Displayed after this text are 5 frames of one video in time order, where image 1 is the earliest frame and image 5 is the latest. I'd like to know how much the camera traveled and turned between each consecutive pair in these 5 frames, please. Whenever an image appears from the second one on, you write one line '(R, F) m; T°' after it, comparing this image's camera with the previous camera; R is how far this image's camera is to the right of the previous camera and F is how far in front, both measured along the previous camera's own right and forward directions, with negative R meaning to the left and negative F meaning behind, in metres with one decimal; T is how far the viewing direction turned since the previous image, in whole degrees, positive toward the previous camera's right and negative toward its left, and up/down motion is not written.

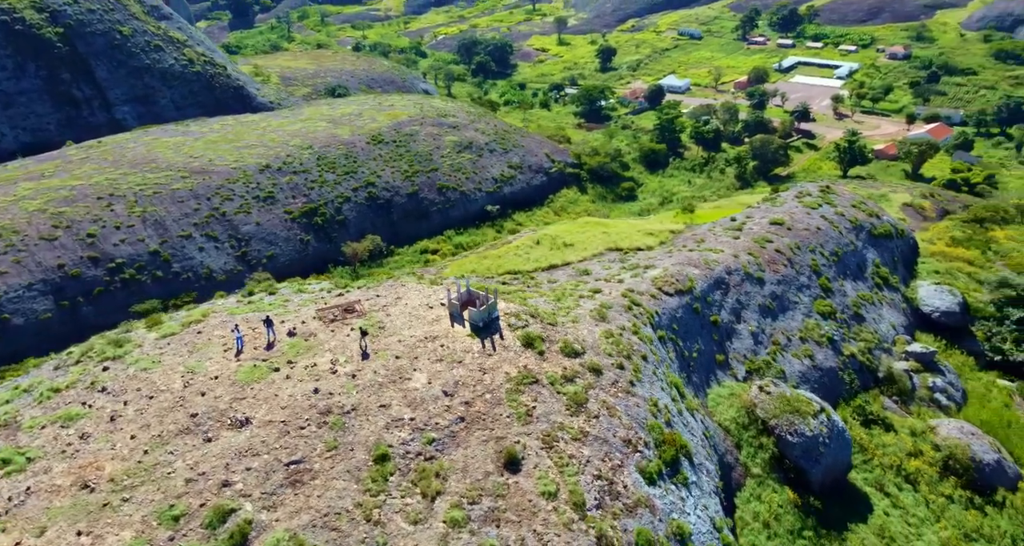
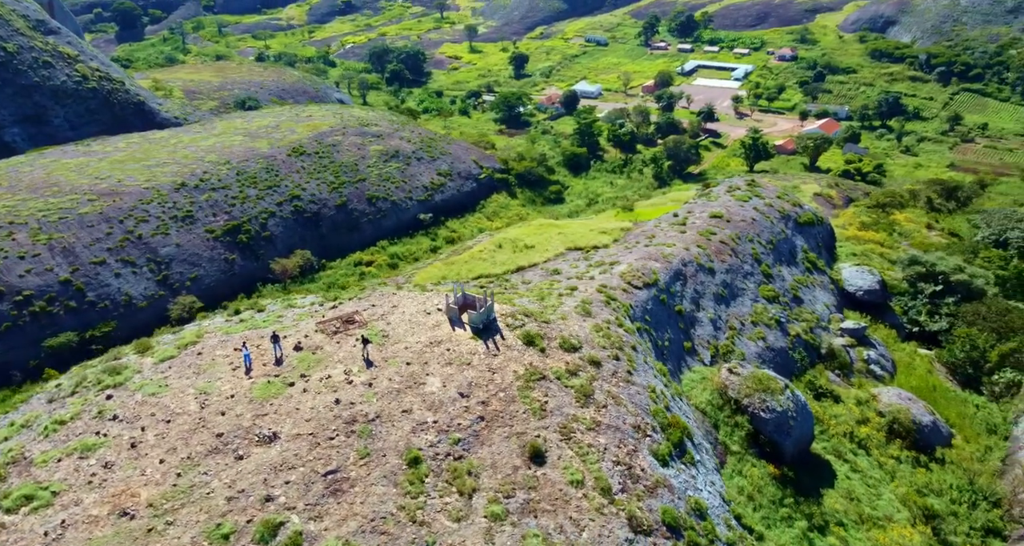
(-3.1, -0.7) m; +7°
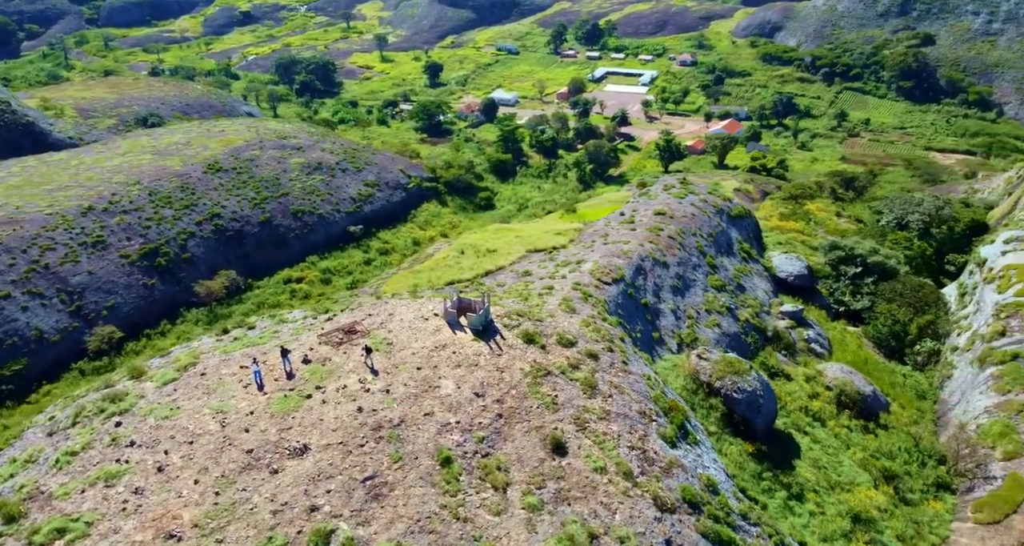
(-3.2, -0.6) m; +7°
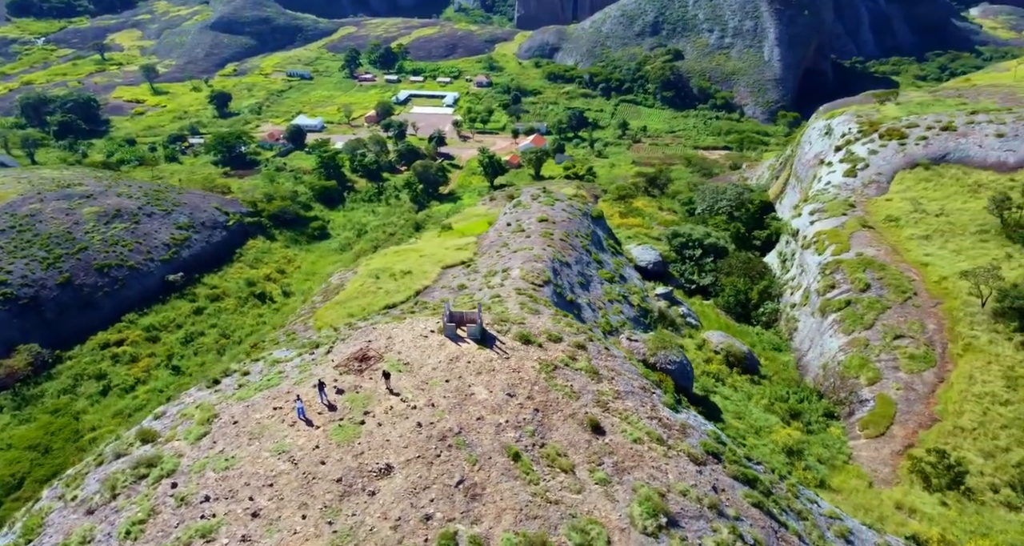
(-7.7, -0.7) m; +16°
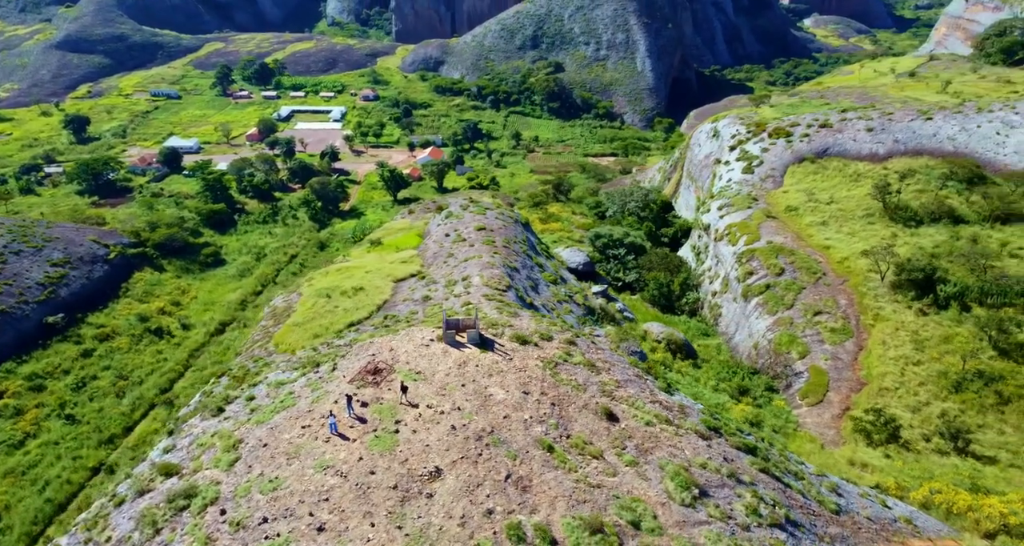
(-4.5, -0.5) m; +9°
